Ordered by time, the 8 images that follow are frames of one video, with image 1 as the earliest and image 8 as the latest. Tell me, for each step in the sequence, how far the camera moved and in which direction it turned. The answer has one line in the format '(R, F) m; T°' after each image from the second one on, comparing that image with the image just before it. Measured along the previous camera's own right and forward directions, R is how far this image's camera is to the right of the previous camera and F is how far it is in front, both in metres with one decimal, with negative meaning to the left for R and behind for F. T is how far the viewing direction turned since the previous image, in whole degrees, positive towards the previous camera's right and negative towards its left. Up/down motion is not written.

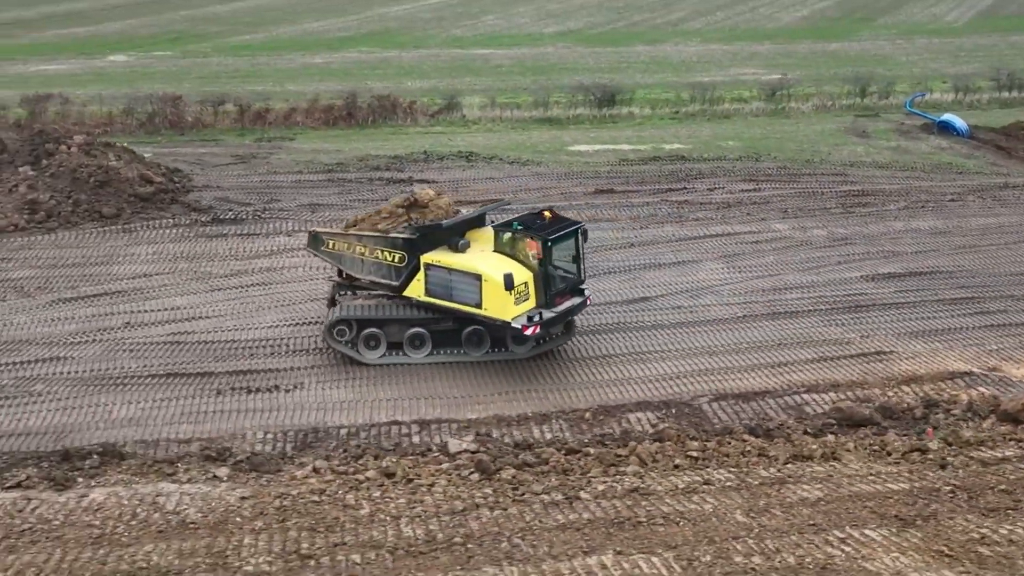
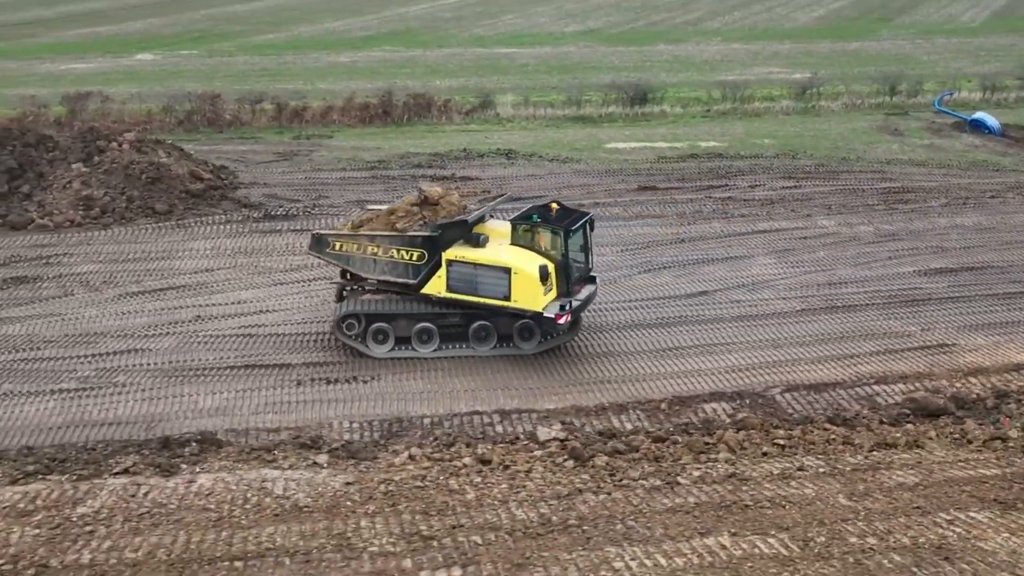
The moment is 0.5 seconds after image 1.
(-0.9, -0.2) m; 0°
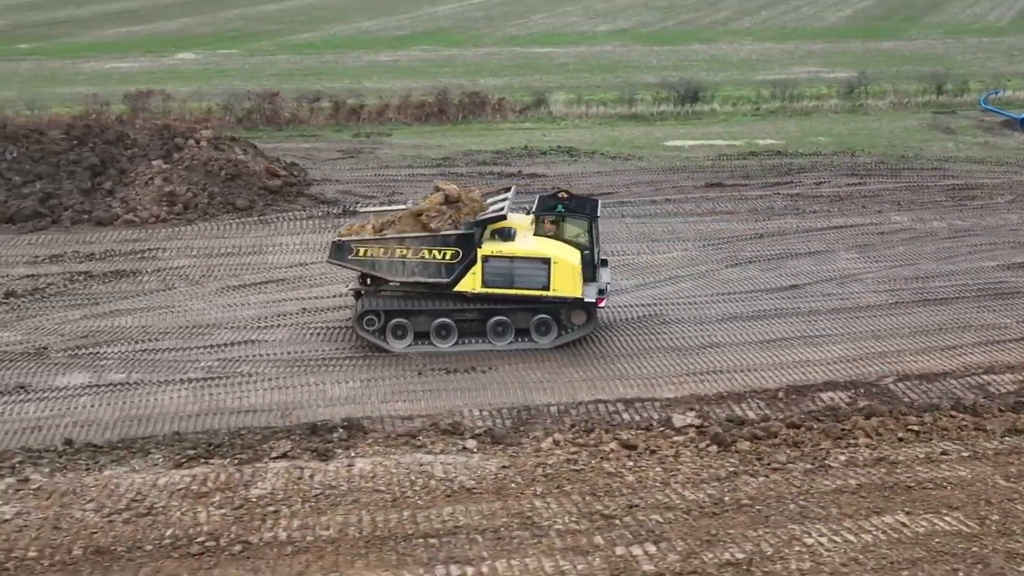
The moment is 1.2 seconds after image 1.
(-1.5, -0.3) m; 0°
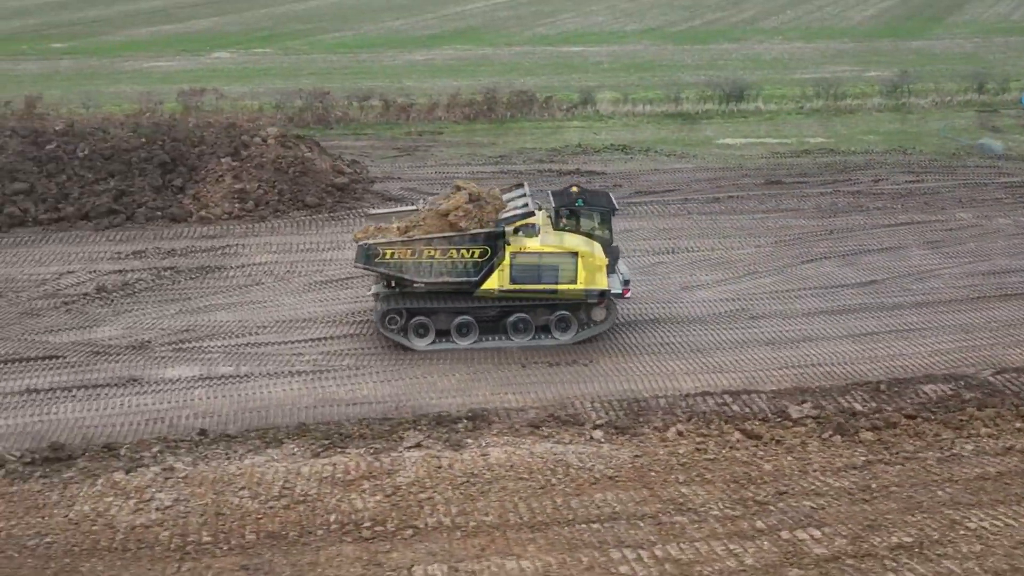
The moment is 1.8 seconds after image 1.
(-1.3, -0.2) m; 0°
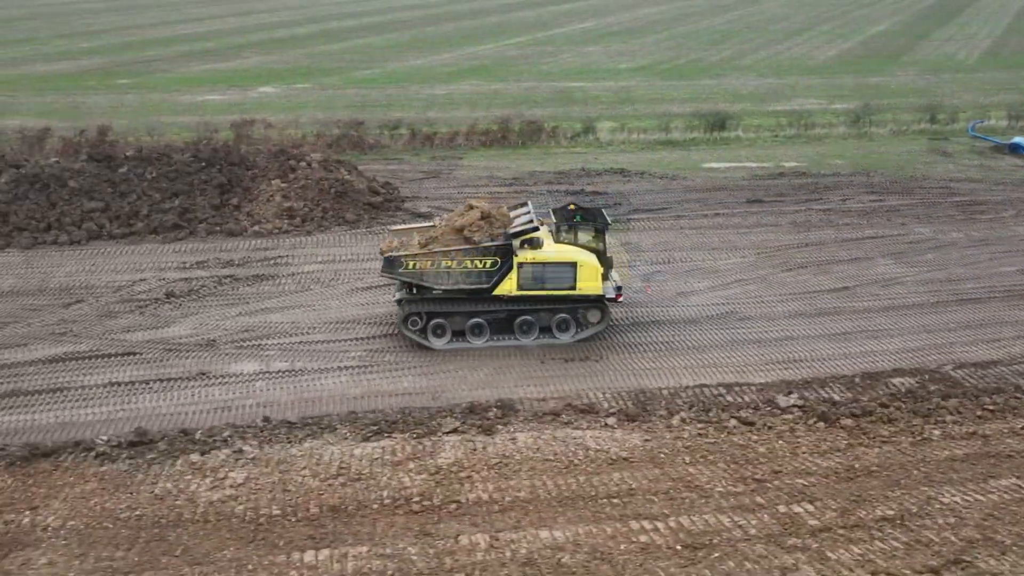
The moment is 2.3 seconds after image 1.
(-0.6, -0.9) m; +2°
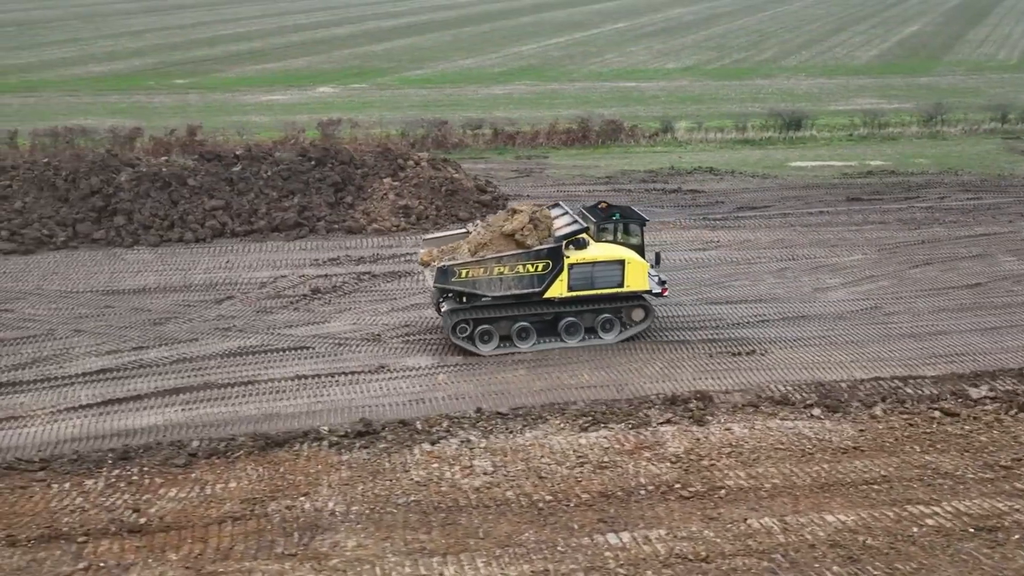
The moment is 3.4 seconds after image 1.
(-2.6, -0.3) m; 0°
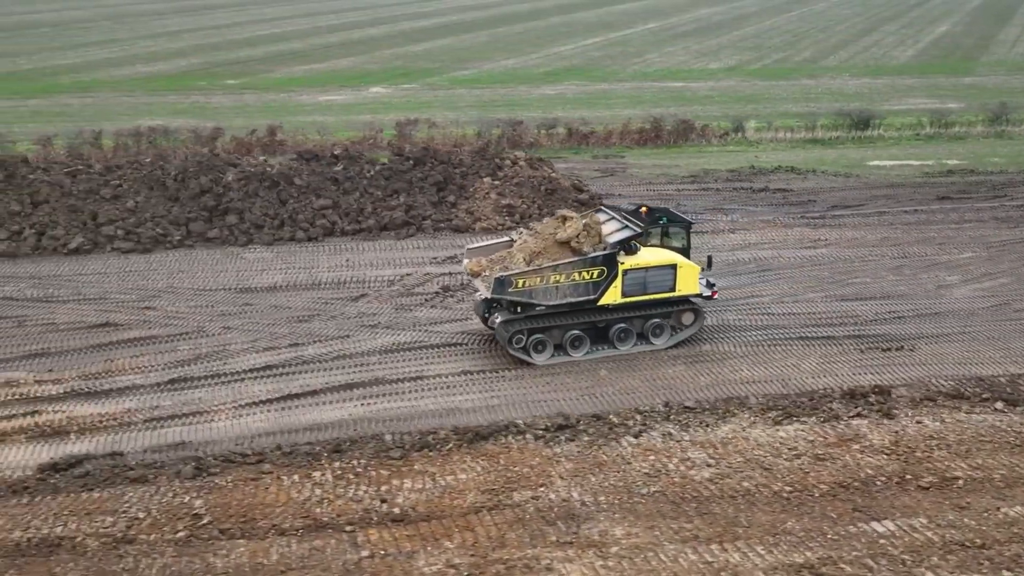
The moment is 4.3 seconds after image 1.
(-2.4, -0.2) m; 0°
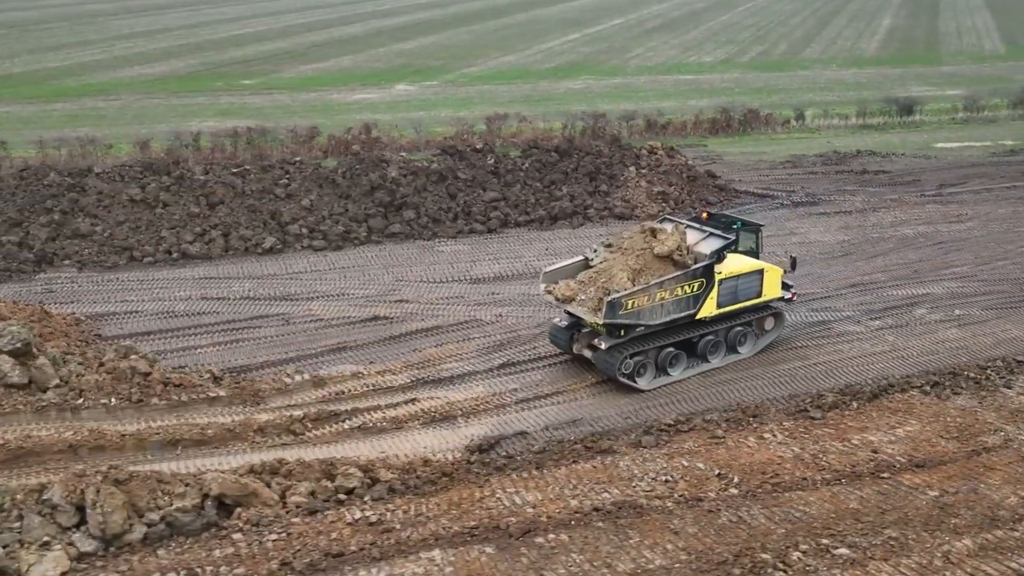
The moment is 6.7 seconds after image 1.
(-6.2, -0.3) m; +6°
